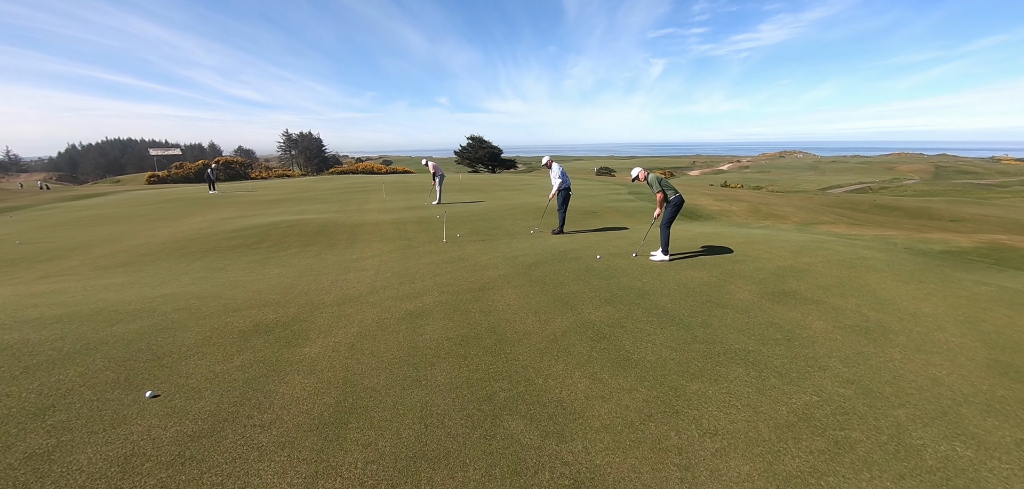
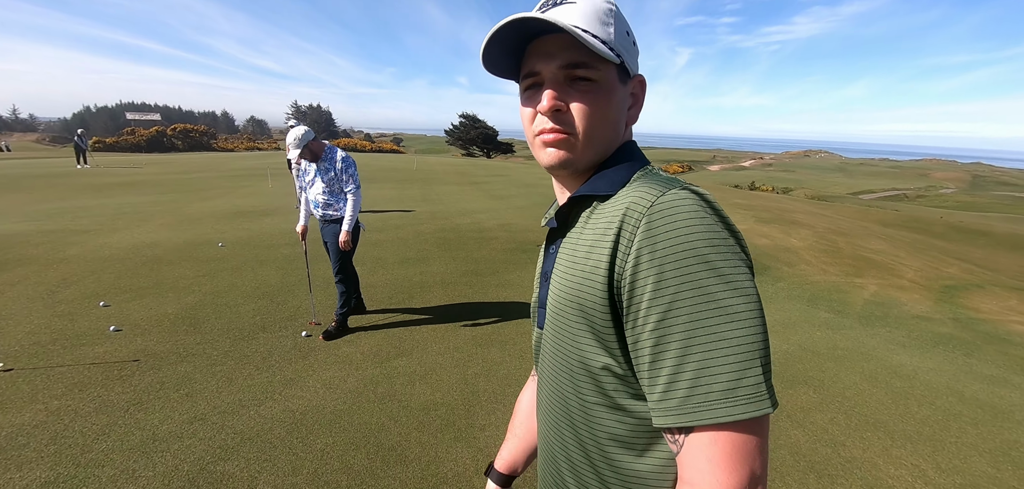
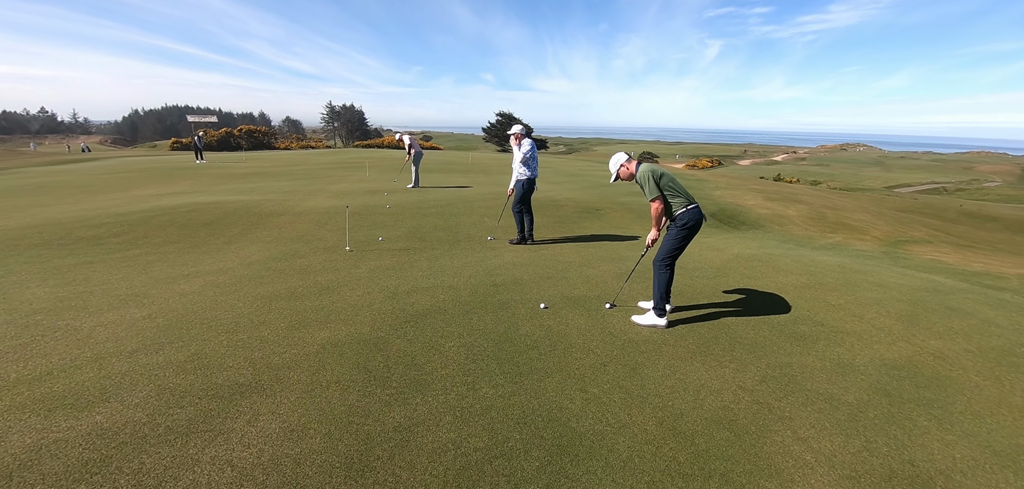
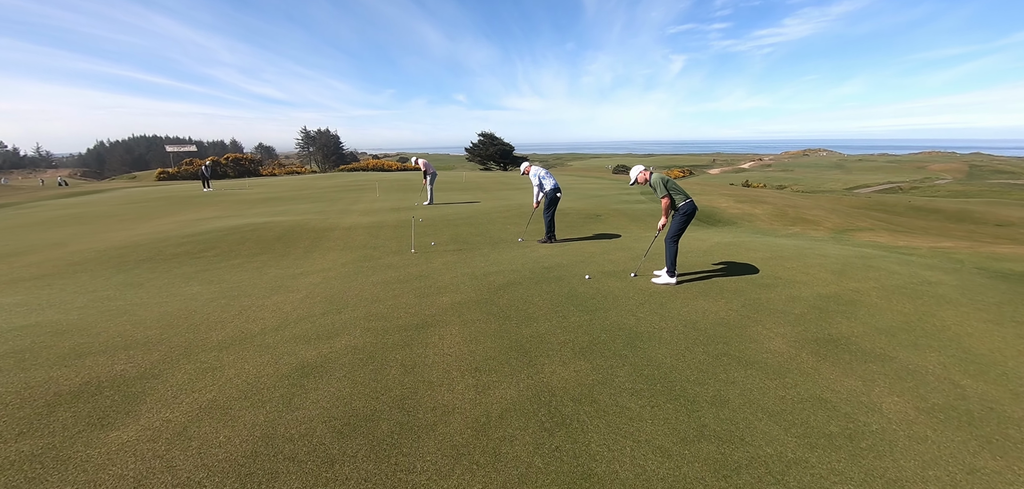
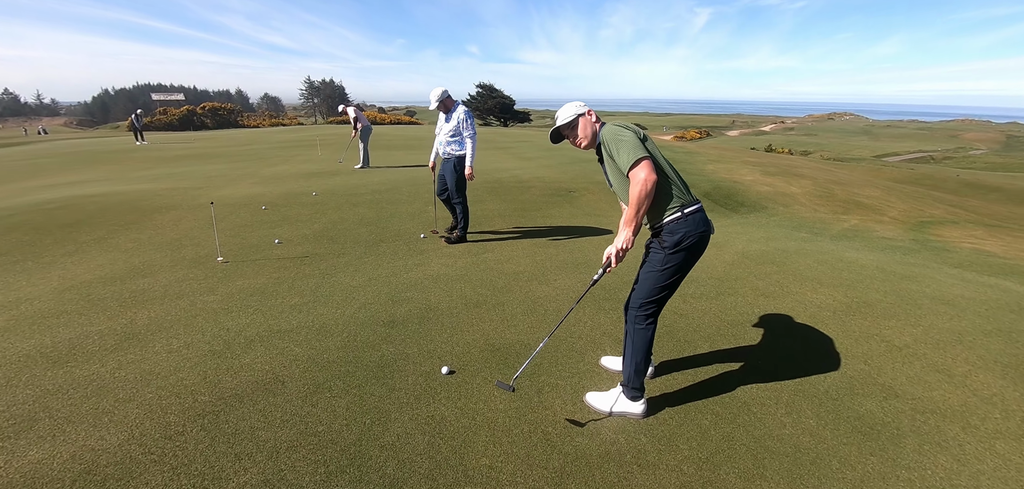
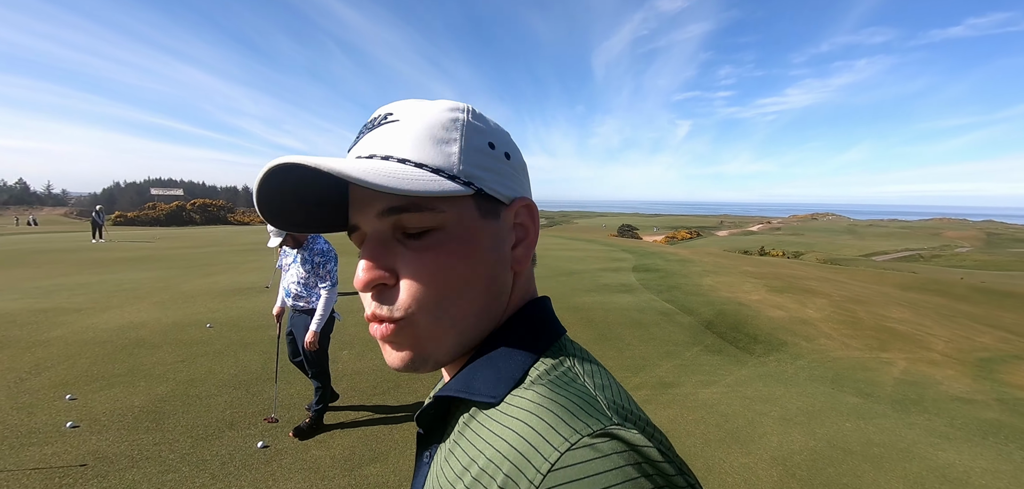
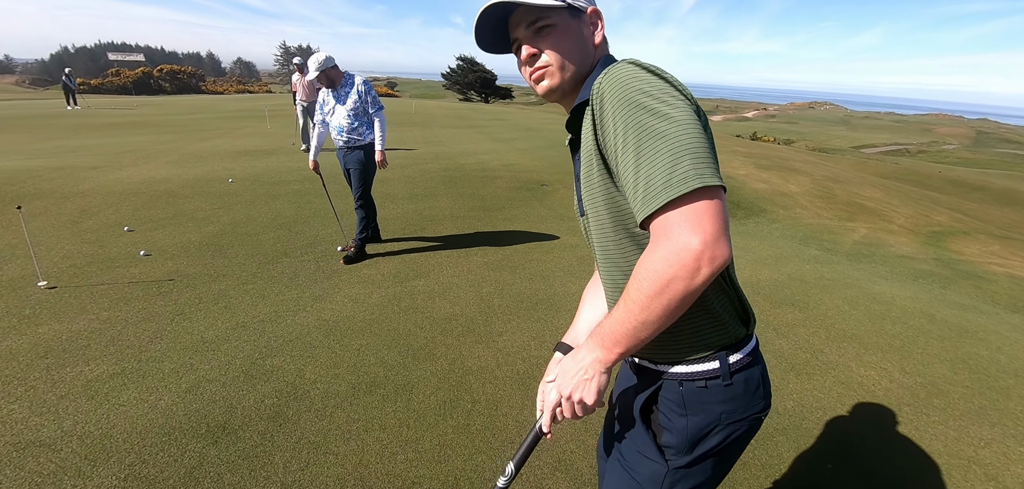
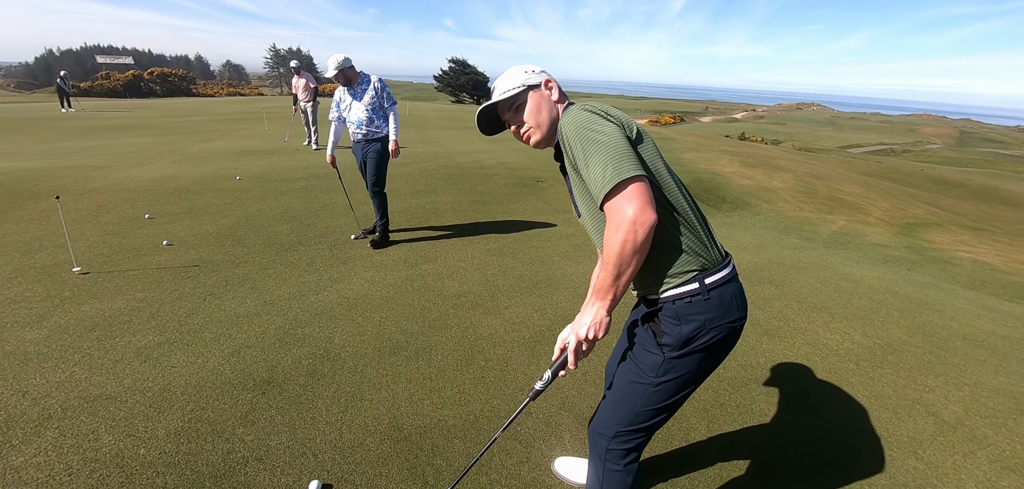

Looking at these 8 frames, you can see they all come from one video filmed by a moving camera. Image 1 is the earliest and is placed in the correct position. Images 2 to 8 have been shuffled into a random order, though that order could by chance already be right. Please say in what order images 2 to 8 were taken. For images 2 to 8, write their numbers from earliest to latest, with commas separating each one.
4, 3, 5, 8, 7, 2, 6
